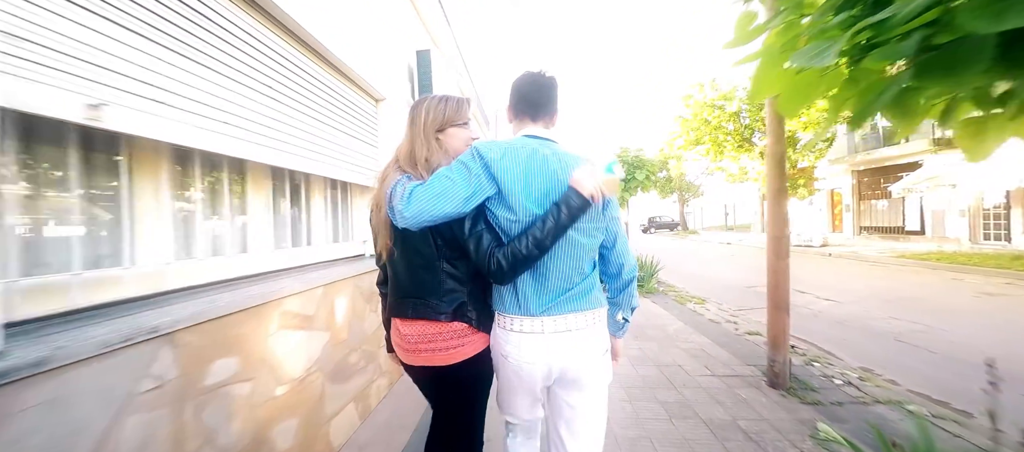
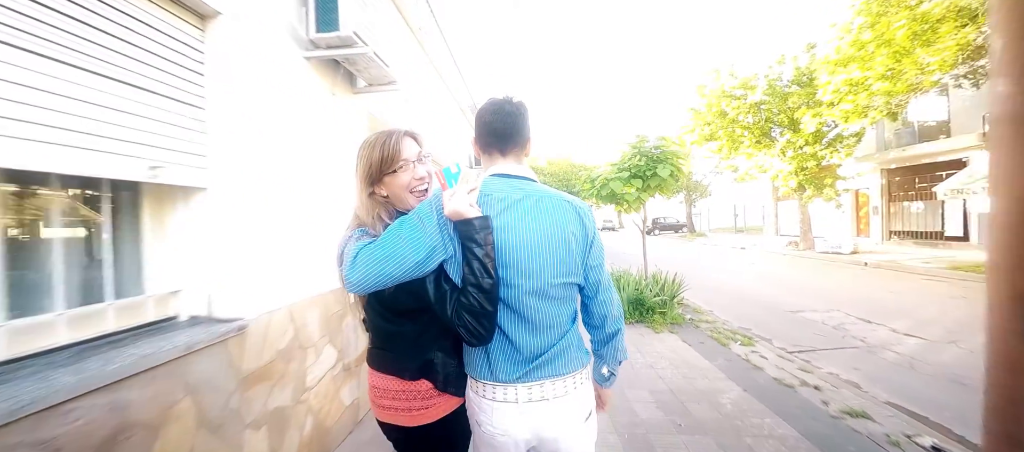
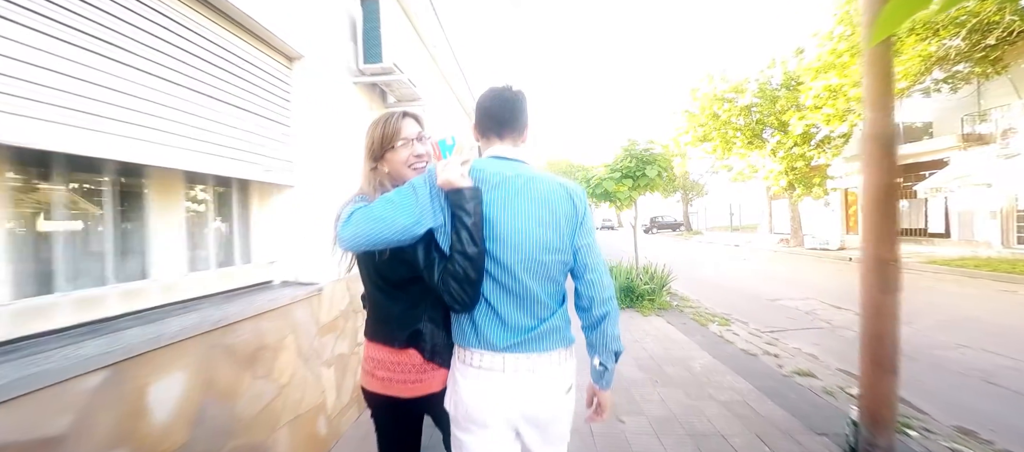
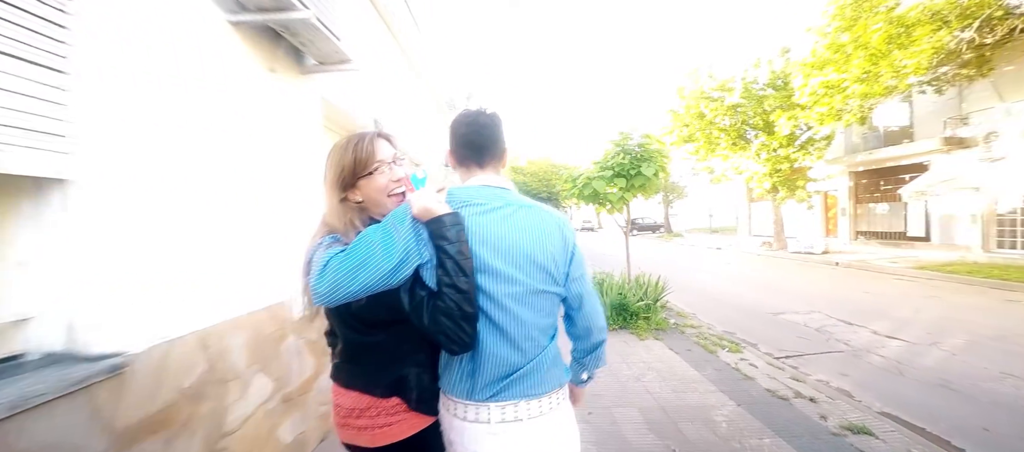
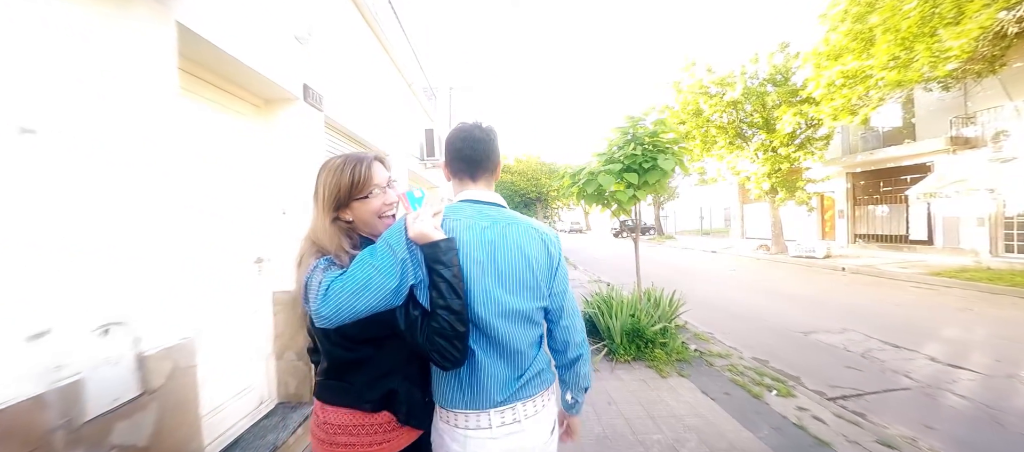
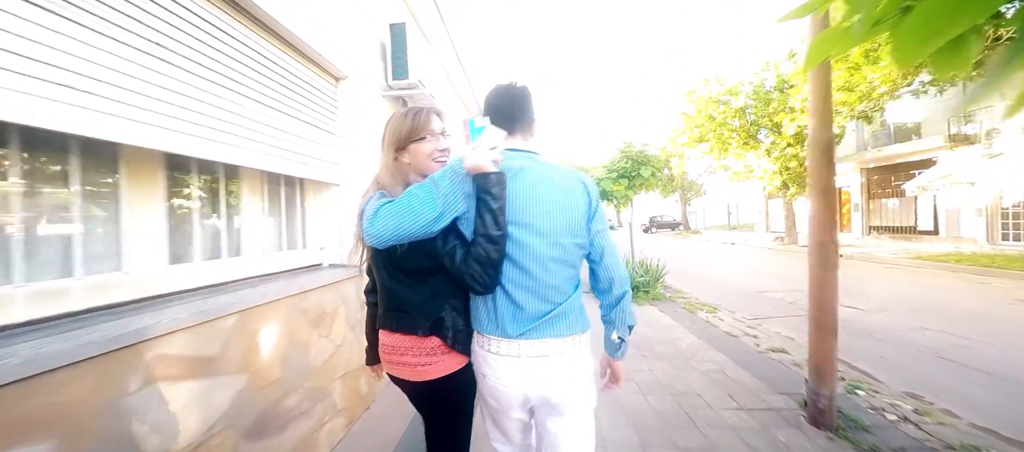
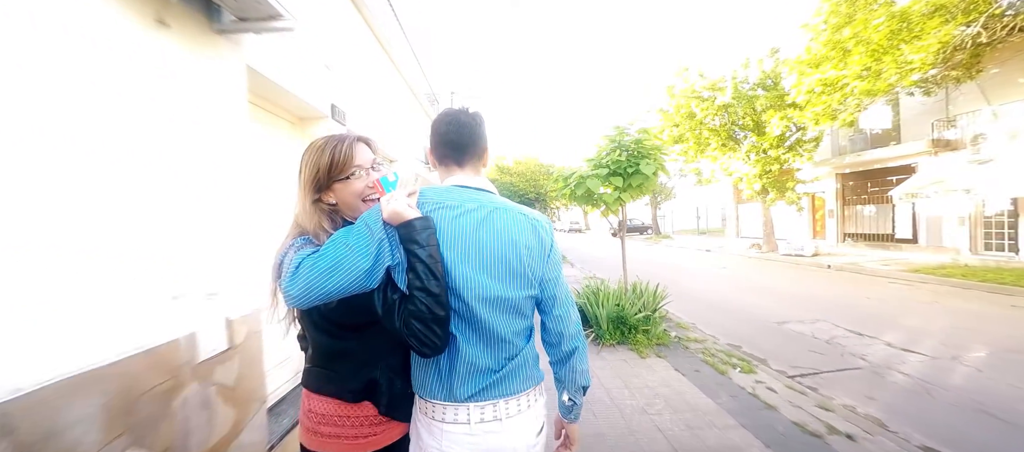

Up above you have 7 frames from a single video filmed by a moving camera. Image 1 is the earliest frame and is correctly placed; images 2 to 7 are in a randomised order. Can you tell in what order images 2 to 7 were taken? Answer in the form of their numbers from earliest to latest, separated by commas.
6, 3, 2, 4, 7, 5
